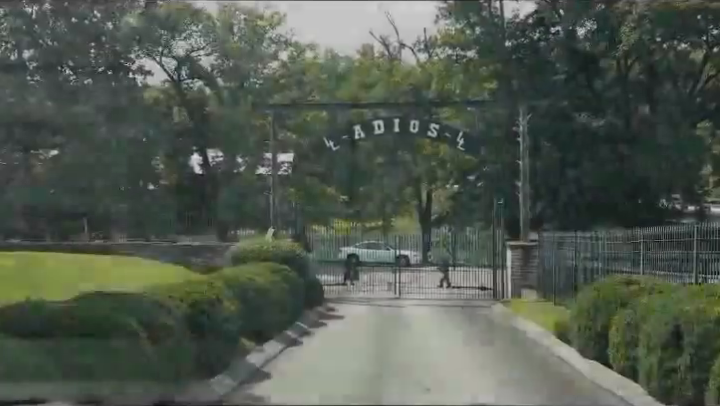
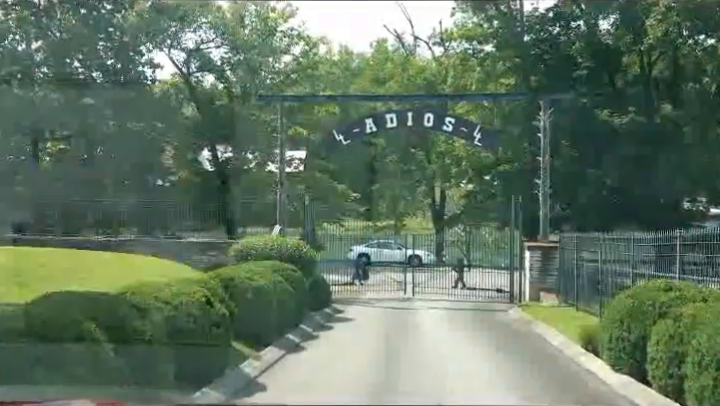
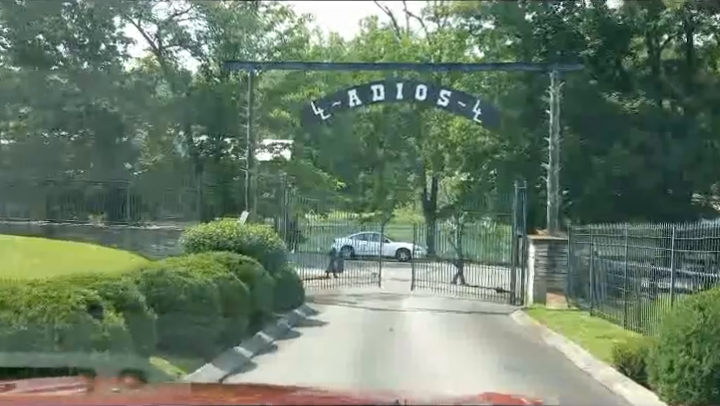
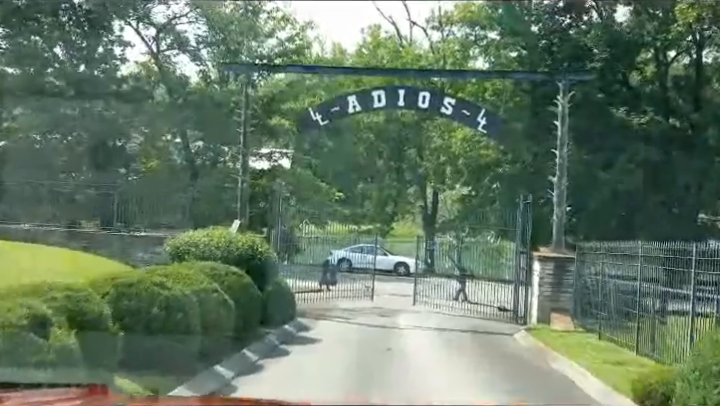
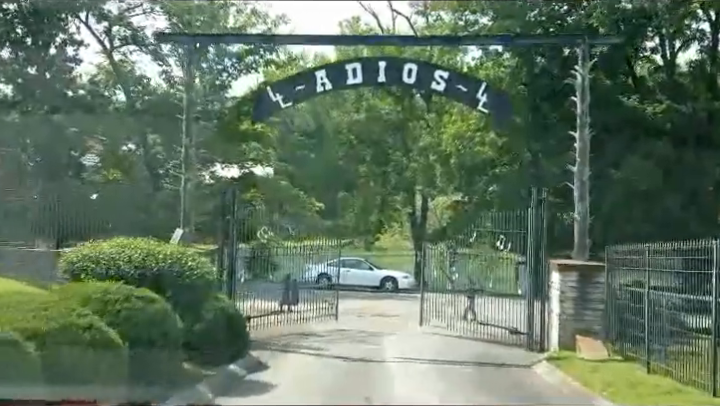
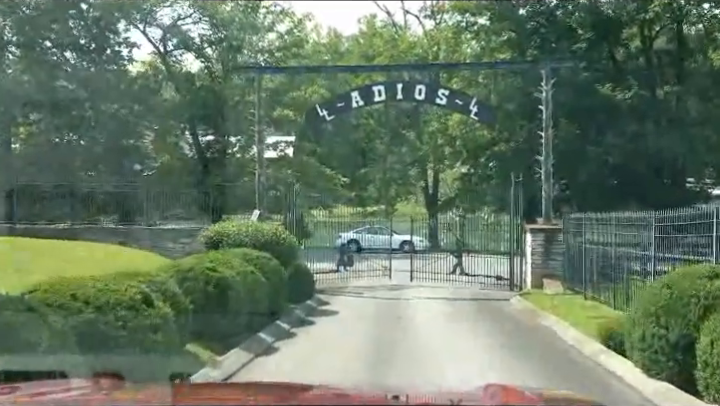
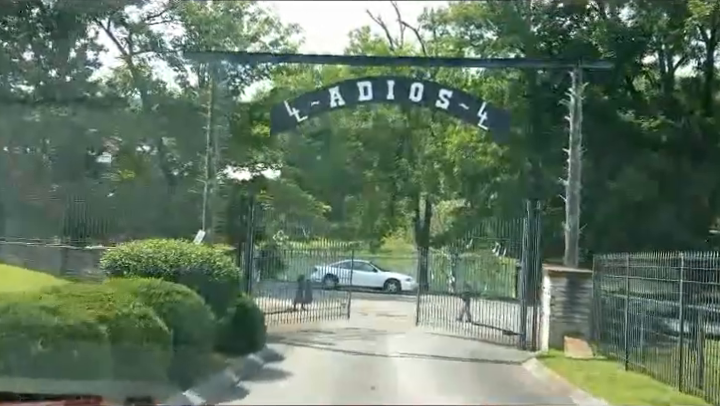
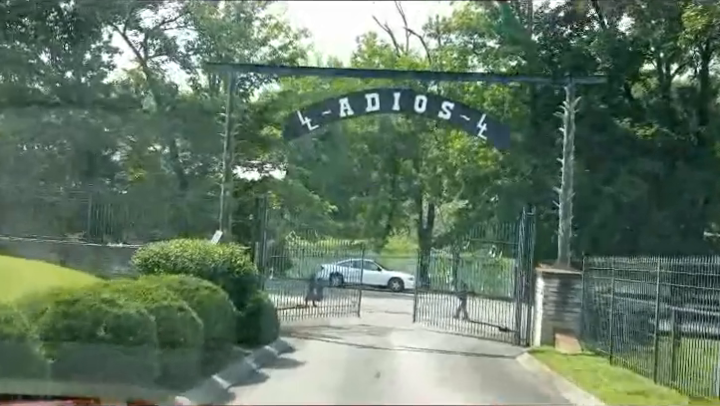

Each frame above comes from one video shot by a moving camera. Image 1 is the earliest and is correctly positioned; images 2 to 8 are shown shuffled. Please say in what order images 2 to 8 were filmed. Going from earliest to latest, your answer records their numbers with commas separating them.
2, 6, 3, 4, 8, 7, 5
